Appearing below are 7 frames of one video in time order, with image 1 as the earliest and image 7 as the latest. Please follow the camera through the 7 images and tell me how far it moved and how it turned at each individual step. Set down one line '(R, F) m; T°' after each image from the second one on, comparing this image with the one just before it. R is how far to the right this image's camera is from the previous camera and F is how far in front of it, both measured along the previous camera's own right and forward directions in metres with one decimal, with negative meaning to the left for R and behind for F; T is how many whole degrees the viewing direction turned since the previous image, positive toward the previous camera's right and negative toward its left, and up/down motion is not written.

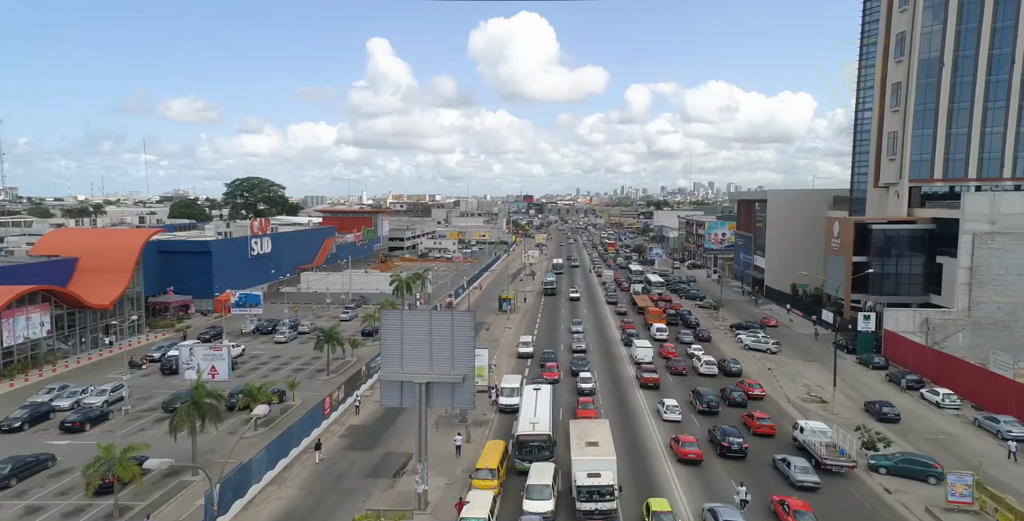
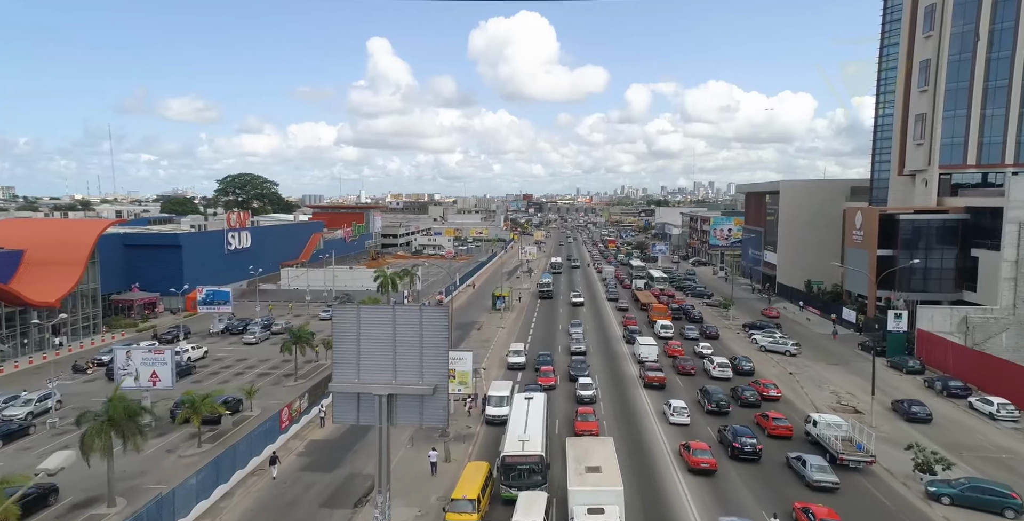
(+0.6, +5.1) m; 0°
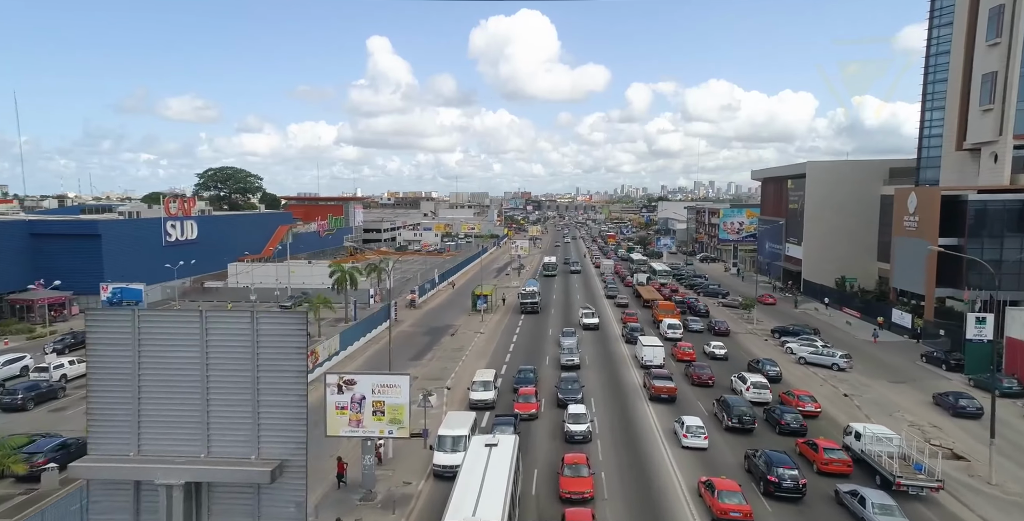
(+1.6, +10.2) m; 0°
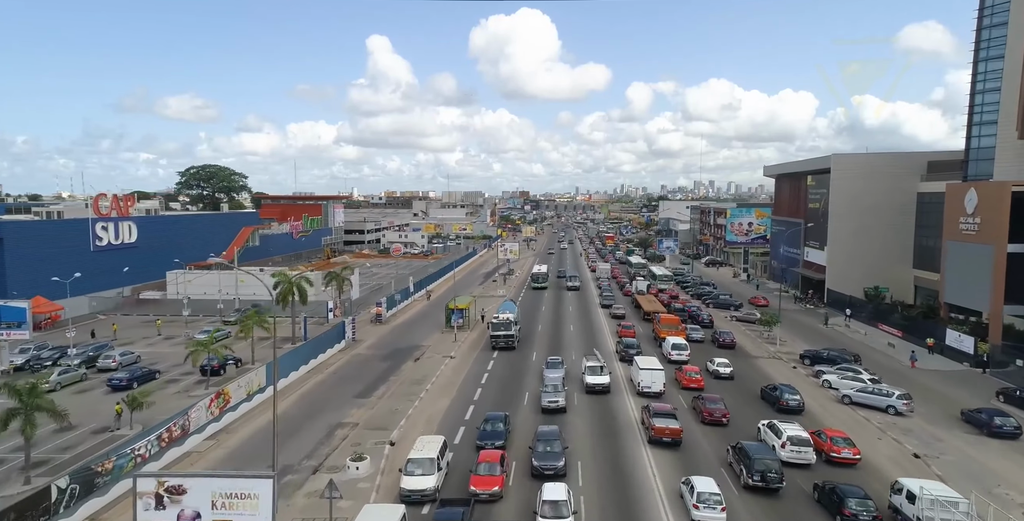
(+1.6, +8.3) m; 0°
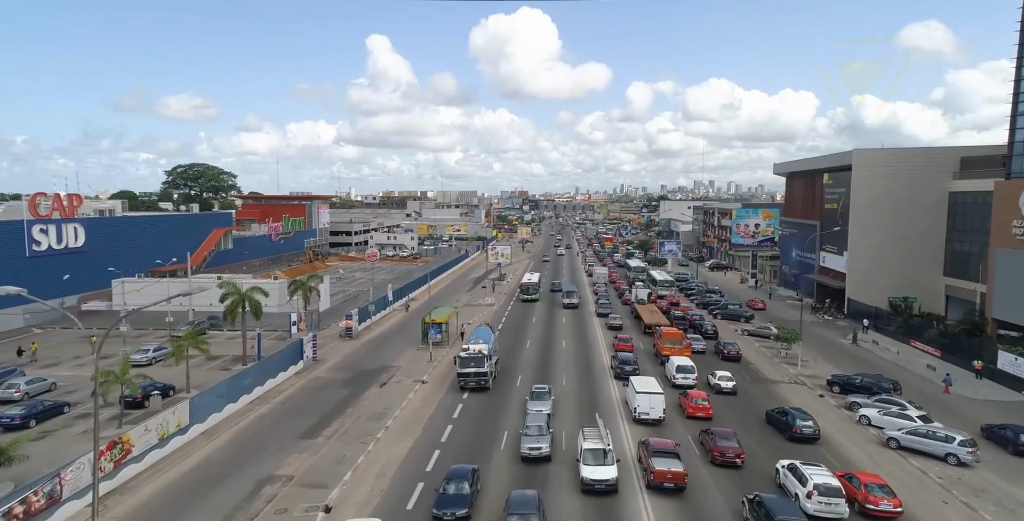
(+1.1, +5.7) m; 0°
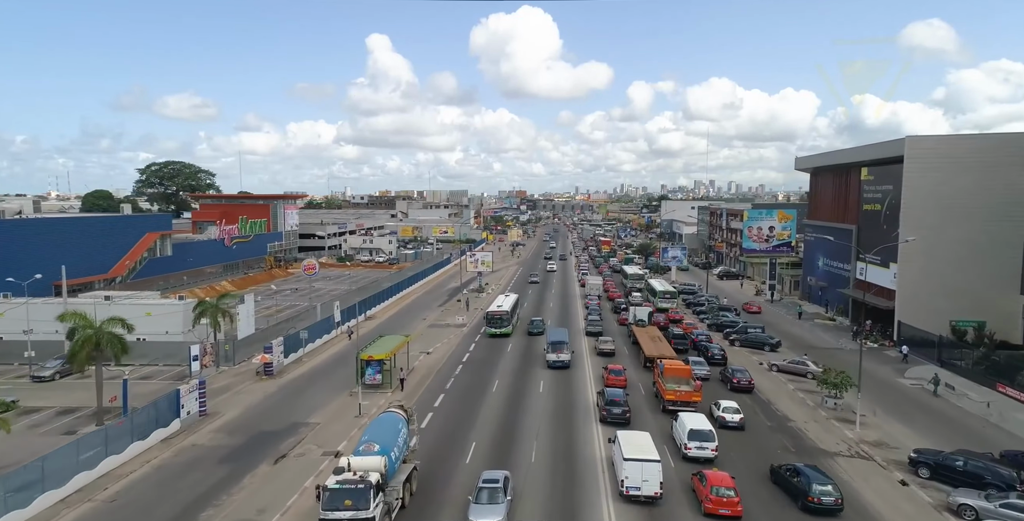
(+2.2, +10.4) m; 0°
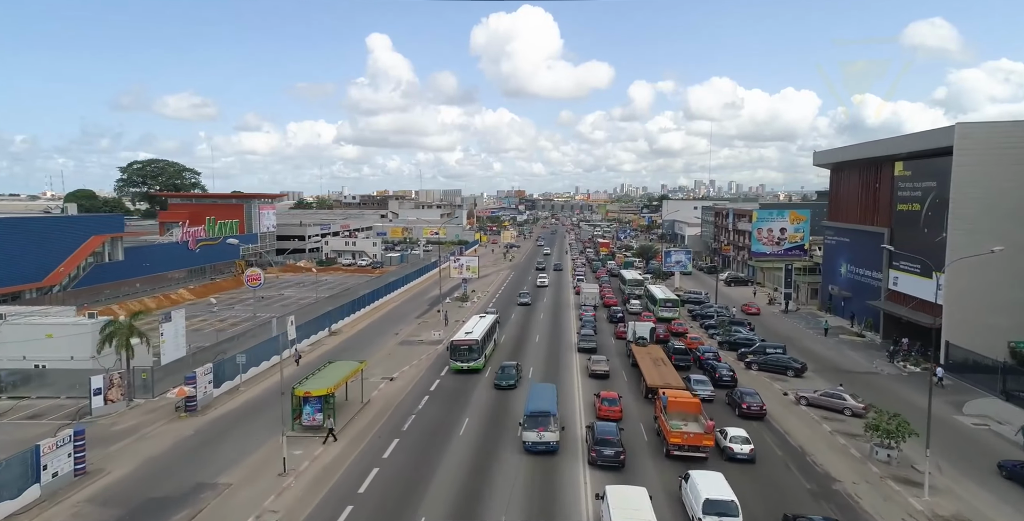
(+1.3, +6.6) m; 0°
